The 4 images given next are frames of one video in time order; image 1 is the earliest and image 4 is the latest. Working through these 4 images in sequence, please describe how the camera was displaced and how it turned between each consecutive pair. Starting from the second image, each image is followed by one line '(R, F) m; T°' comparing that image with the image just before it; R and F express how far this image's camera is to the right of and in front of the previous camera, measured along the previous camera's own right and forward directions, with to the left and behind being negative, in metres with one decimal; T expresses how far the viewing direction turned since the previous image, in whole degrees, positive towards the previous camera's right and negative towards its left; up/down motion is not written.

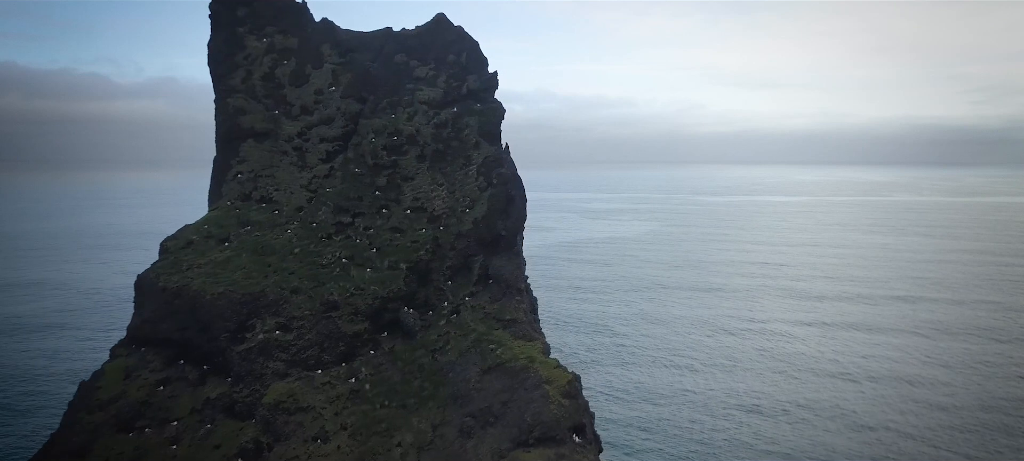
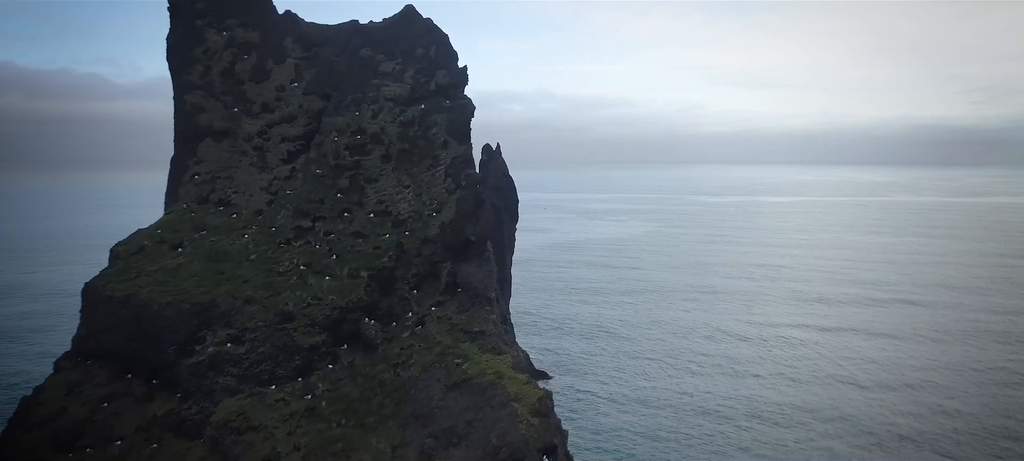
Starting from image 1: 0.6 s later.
(+0.7, +1.1) m; 0°
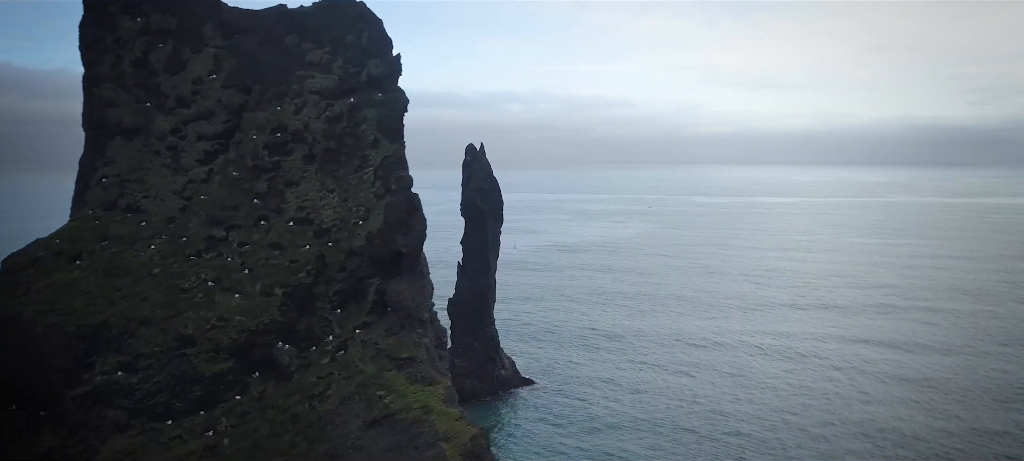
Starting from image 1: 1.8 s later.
(+1.3, +2.0) m; 0°
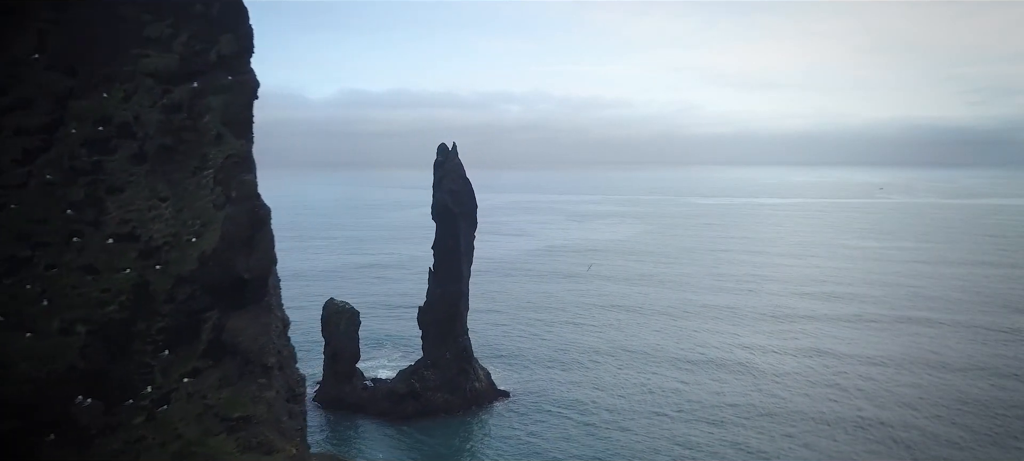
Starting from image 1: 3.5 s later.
(+2.1, +3.2) m; 0°
